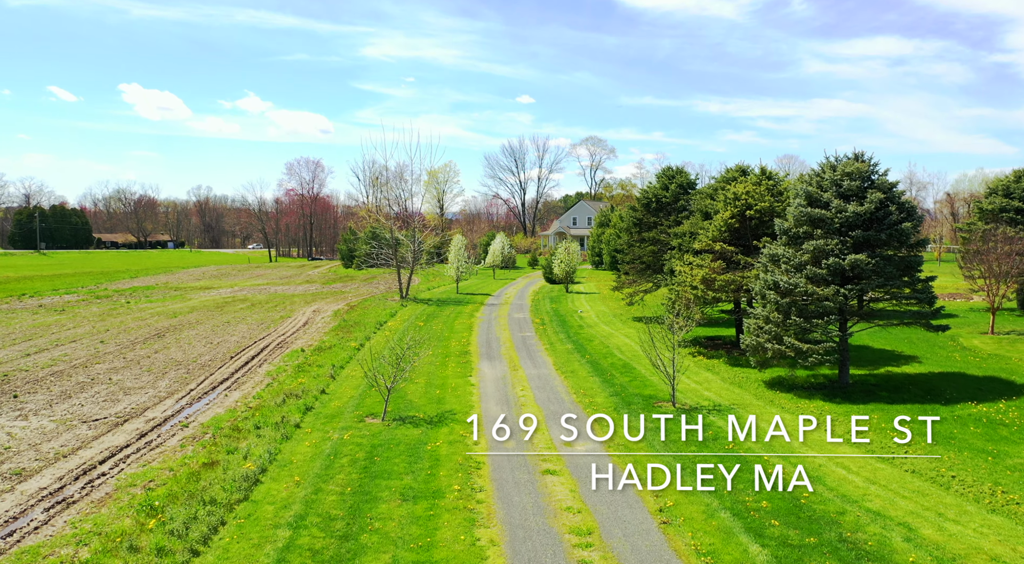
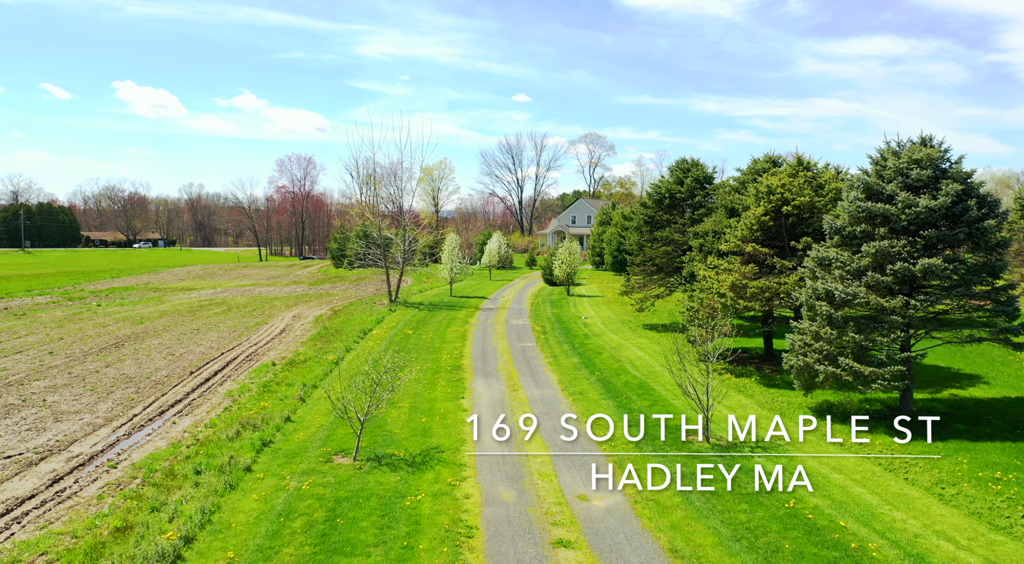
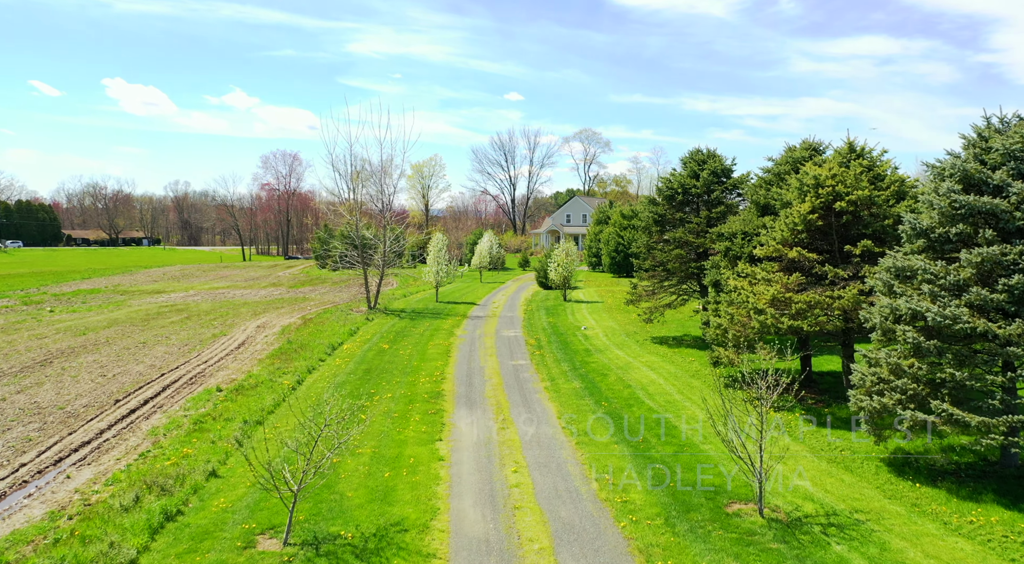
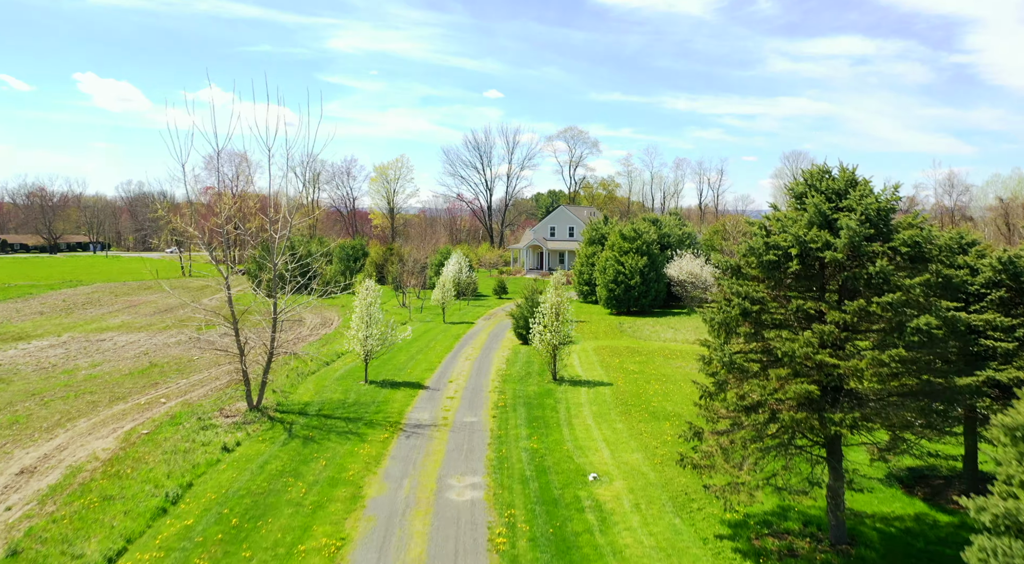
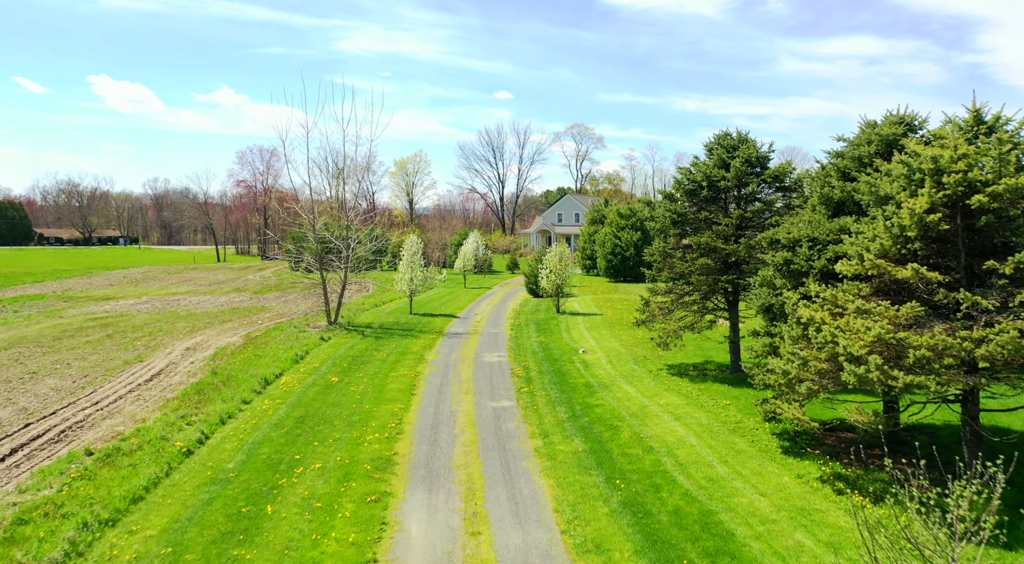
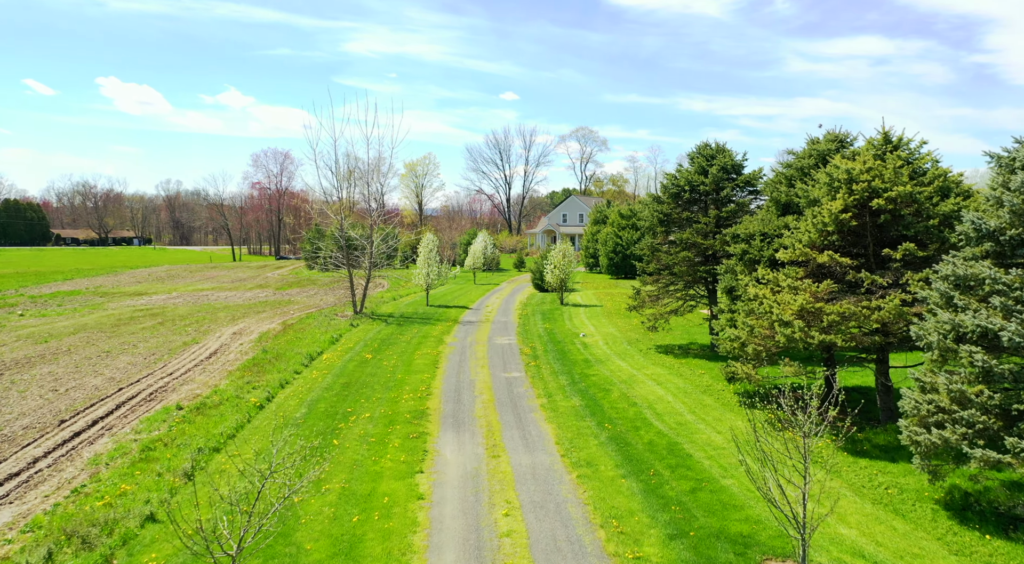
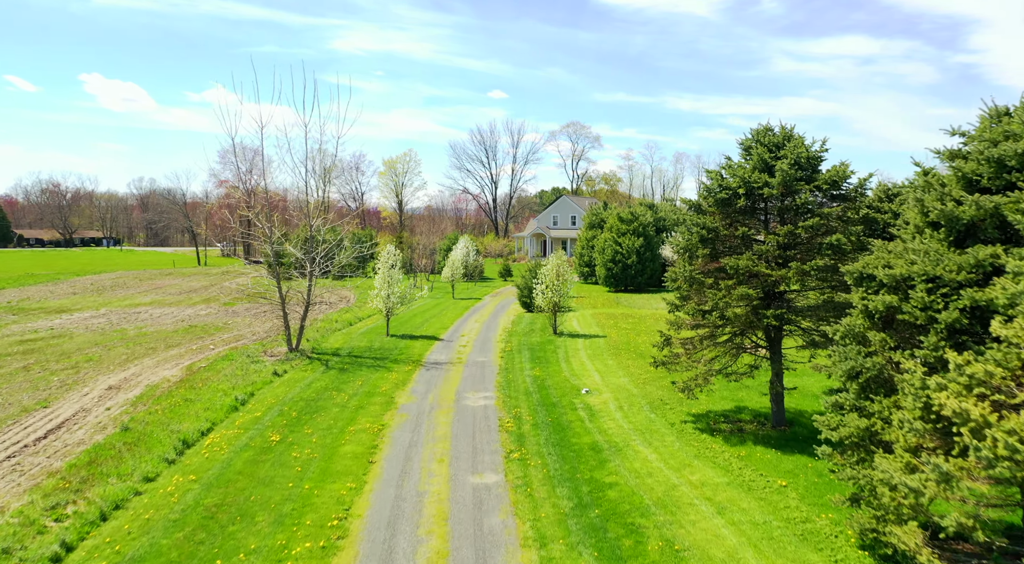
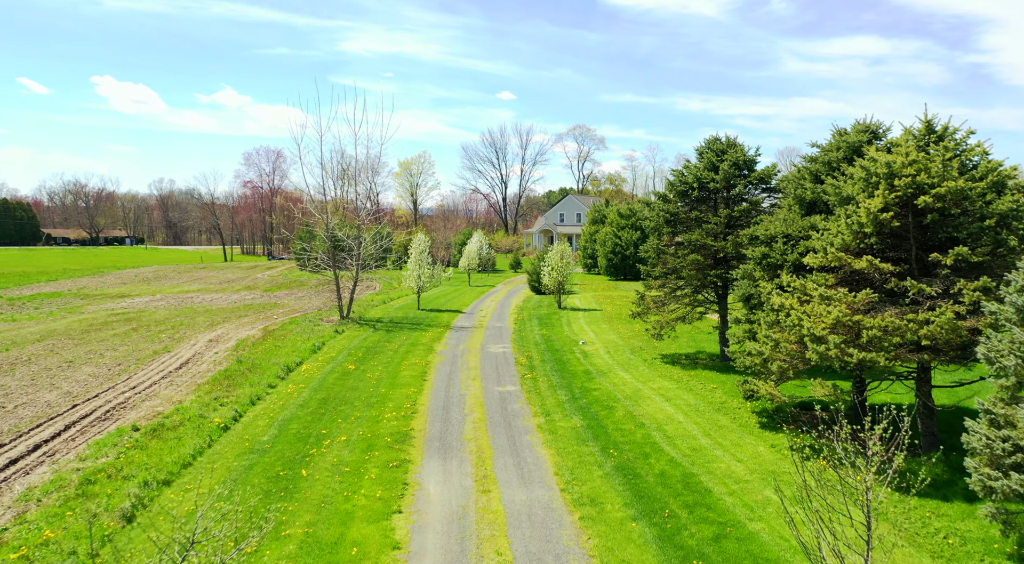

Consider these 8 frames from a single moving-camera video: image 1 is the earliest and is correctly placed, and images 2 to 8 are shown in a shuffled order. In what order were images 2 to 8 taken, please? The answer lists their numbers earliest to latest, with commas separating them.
2, 3, 6, 8, 5, 7, 4
